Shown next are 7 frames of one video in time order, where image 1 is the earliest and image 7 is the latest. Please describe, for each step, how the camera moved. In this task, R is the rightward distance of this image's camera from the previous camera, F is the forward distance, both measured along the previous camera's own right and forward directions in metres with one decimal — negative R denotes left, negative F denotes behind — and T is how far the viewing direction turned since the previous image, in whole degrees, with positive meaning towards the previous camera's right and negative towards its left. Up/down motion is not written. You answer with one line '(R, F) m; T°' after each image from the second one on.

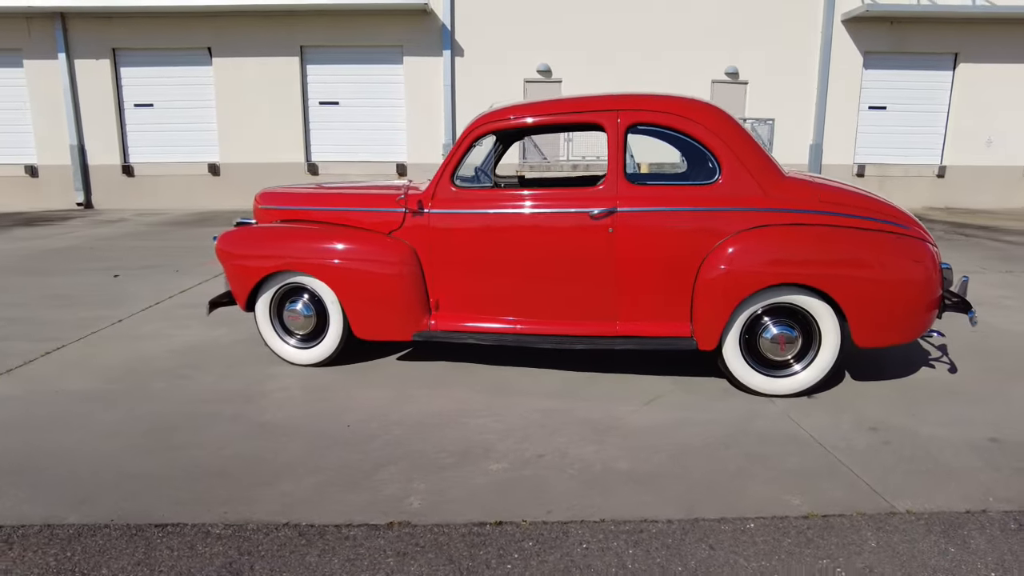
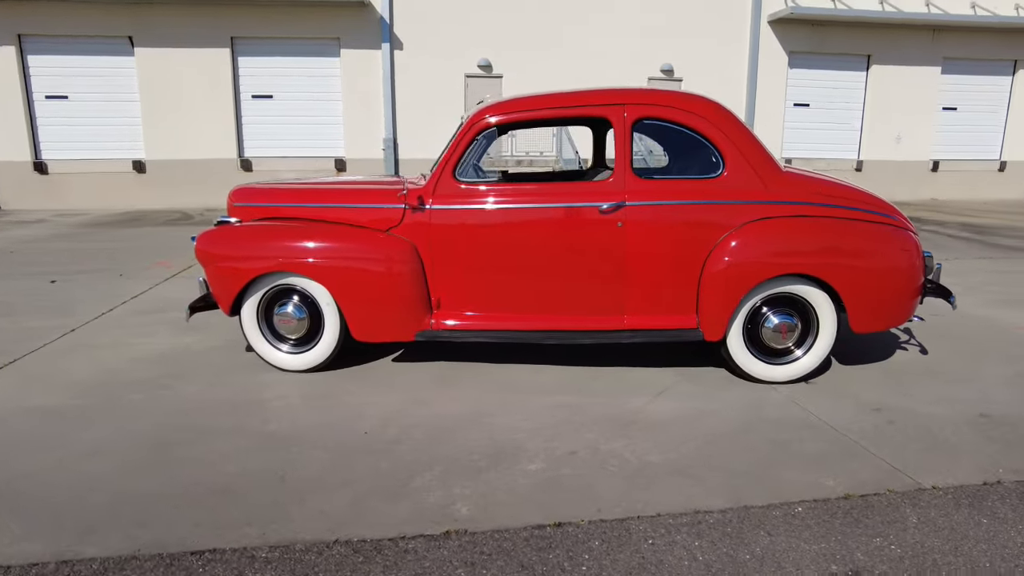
(-0.5, +0.1) m; +6°
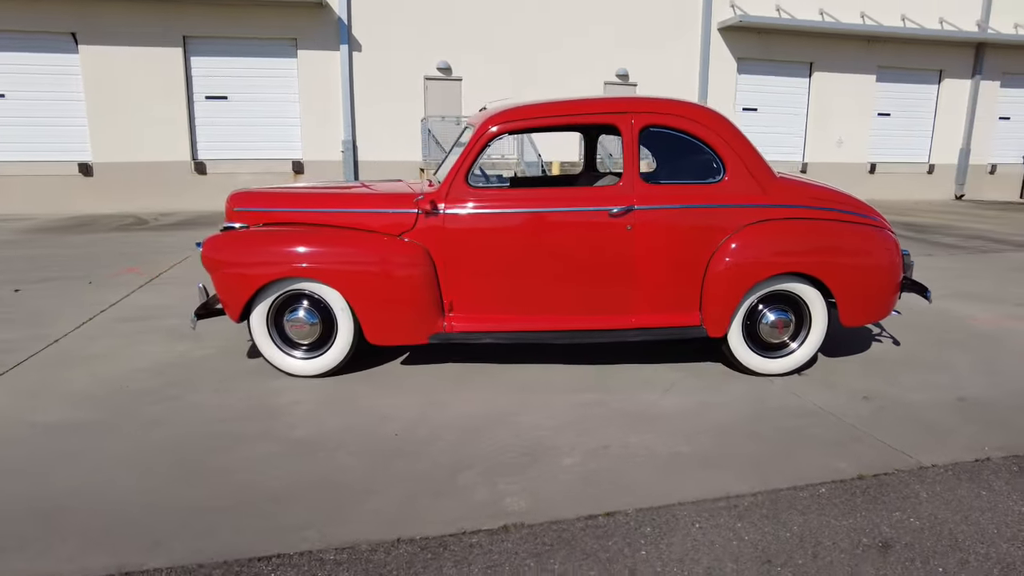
(-0.4, -0.1) m; +5°
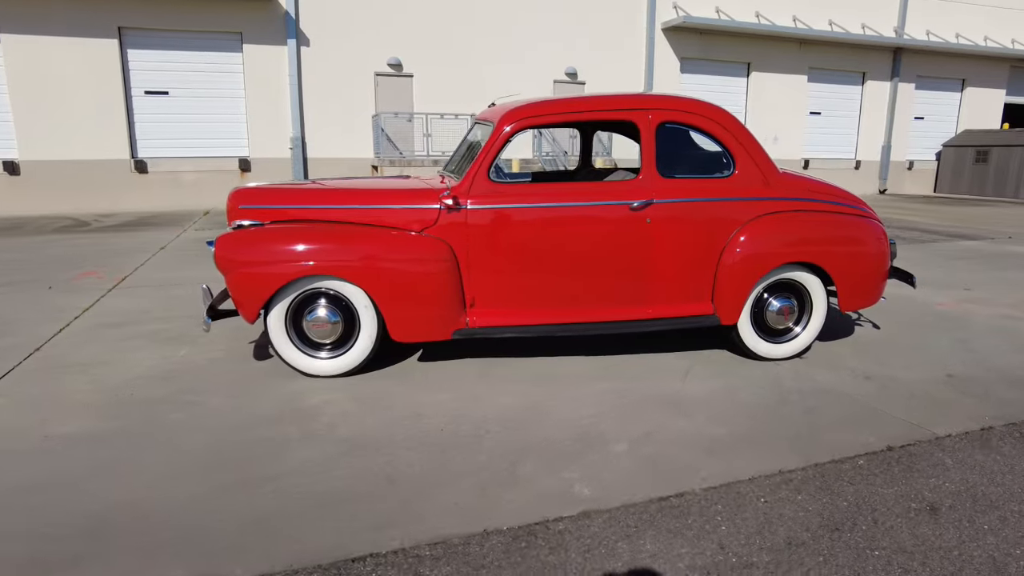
(-0.6, 0.0) m; +6°
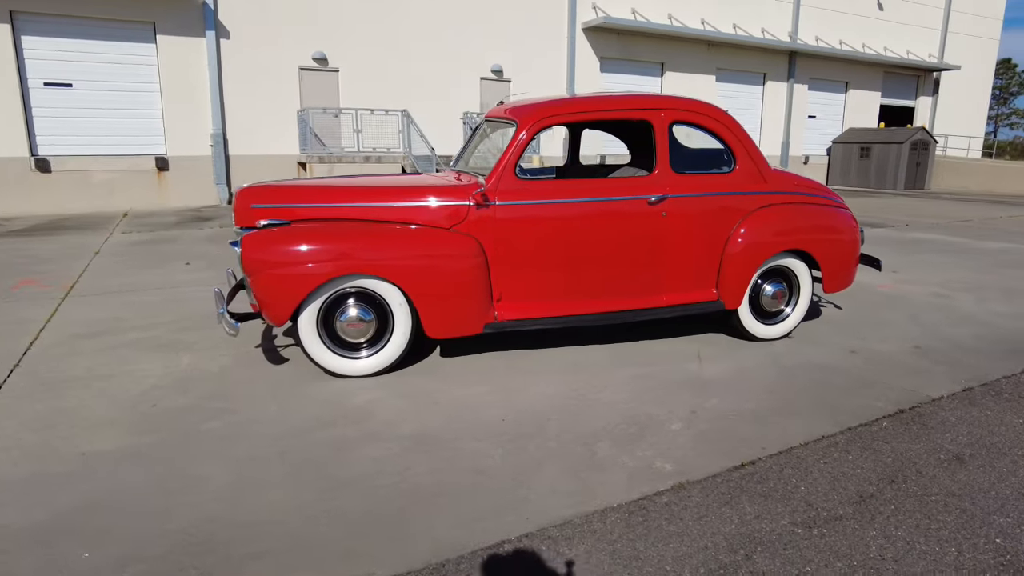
(-0.8, -0.1) m; +8°
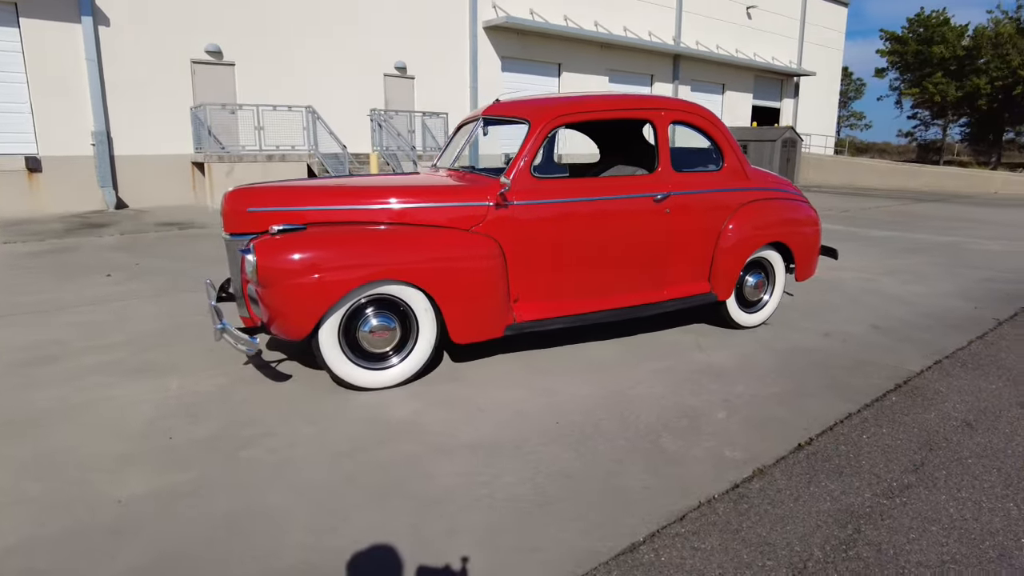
(-0.9, +0.1) m; +10°
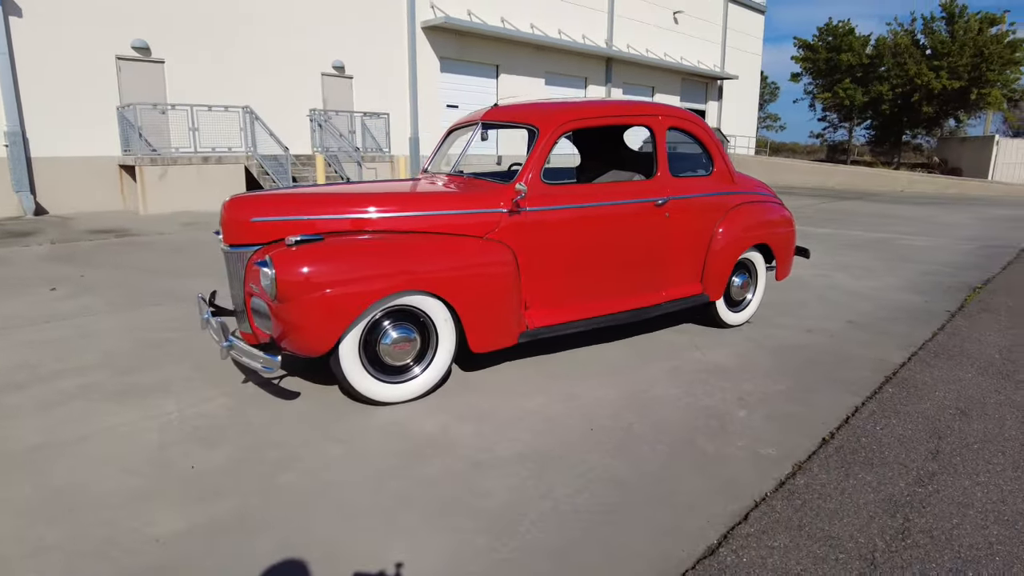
(-0.5, 0.0) m; +6°
